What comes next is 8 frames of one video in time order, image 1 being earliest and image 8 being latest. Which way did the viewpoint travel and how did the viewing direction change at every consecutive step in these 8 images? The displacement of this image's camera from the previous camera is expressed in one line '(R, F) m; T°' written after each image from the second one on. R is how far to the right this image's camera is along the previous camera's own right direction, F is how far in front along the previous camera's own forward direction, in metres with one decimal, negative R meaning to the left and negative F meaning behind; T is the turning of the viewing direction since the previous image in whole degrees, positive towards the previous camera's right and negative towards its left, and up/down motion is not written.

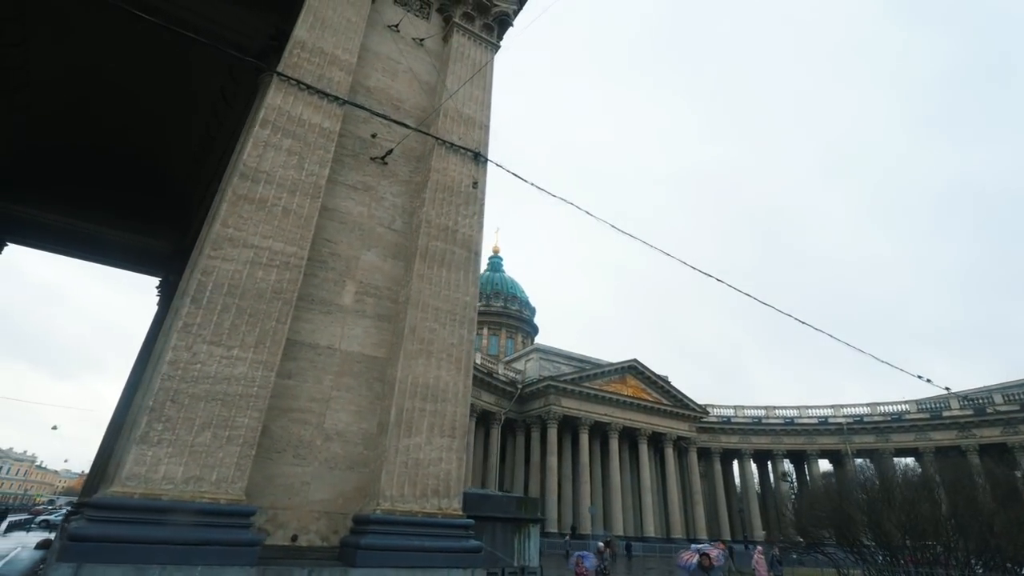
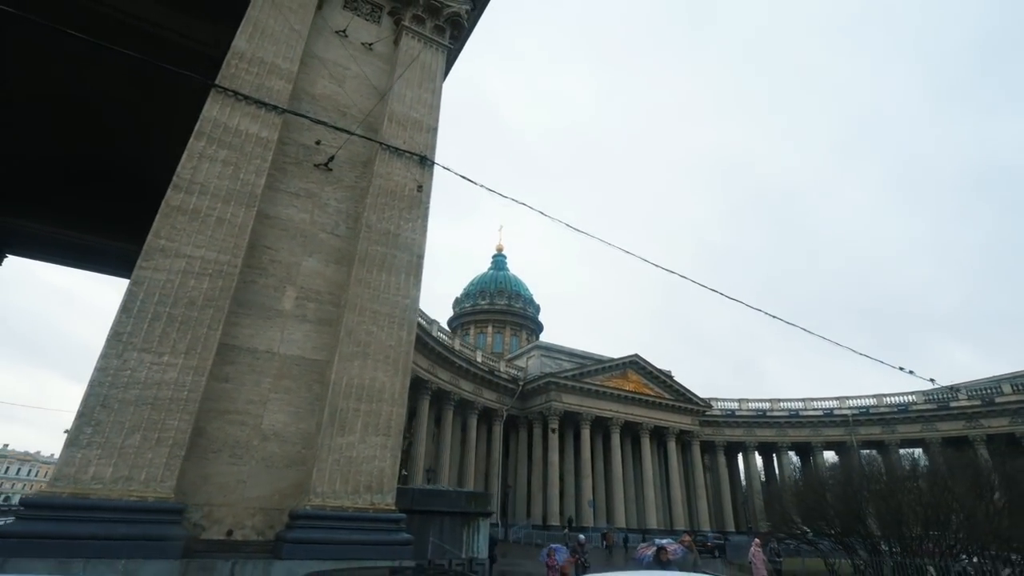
(+1.3, -0.2) m; -1°
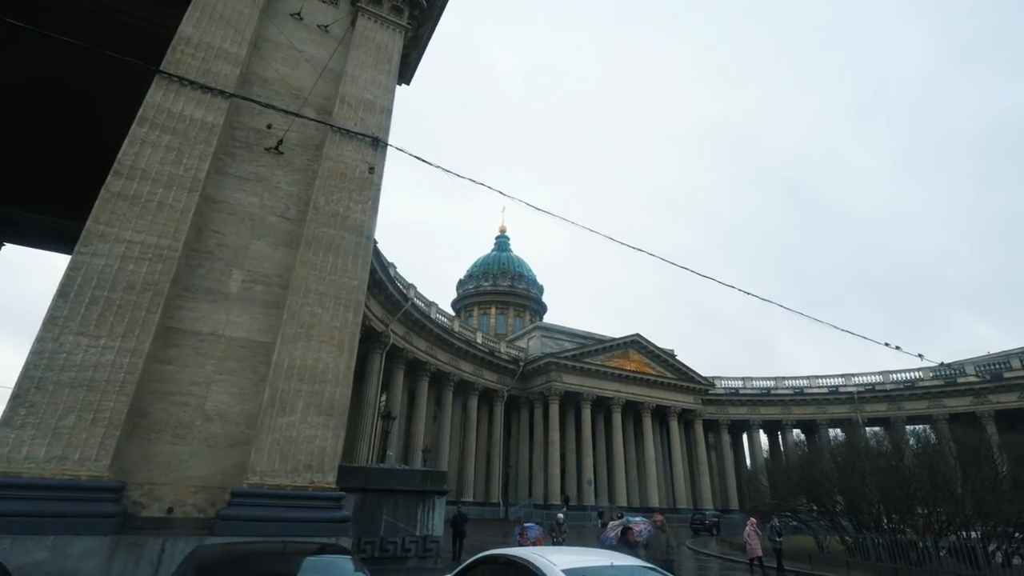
(+1.2, 0.0) m; -1°
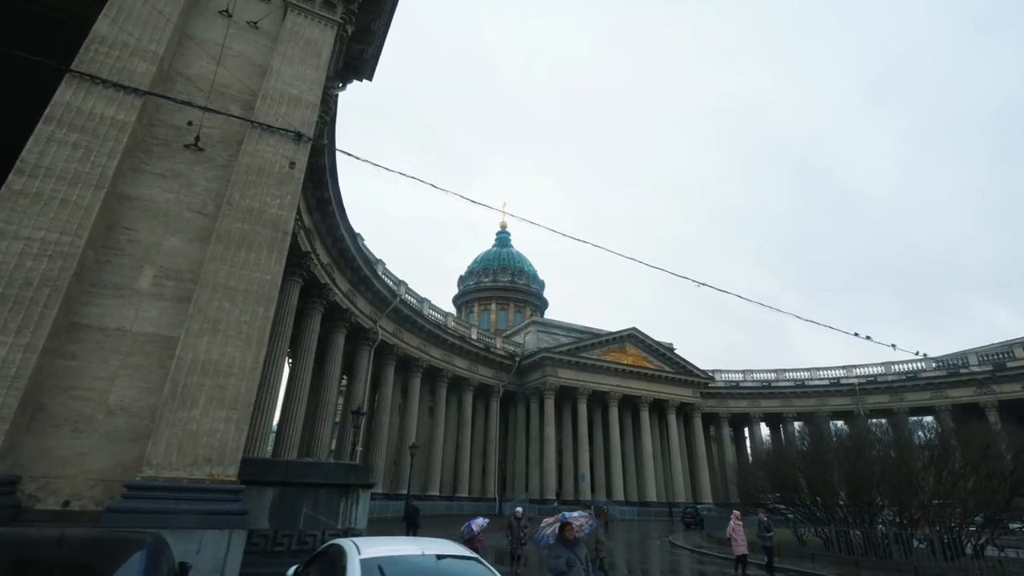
(+1.8, +0.1) m; -1°
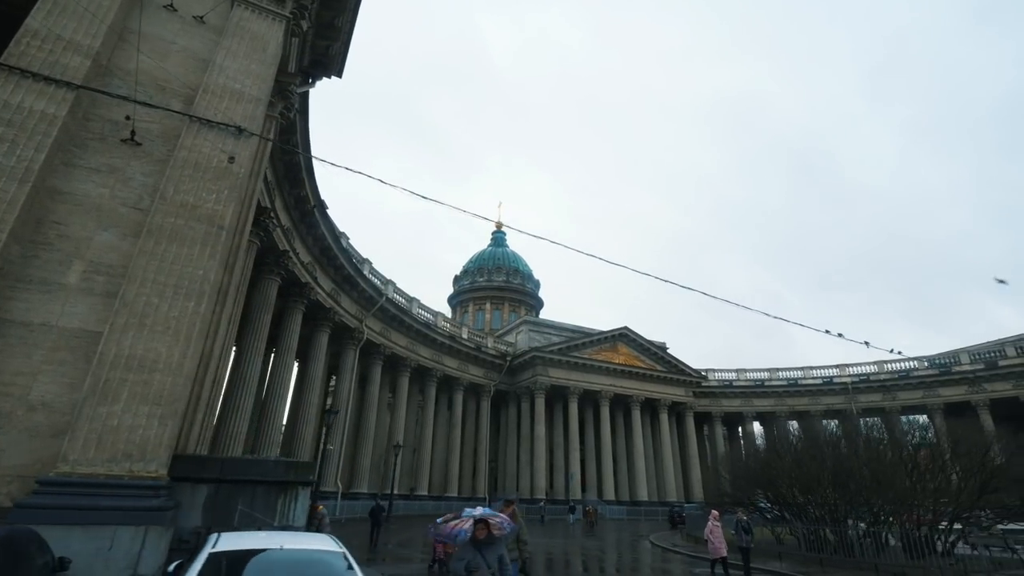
(+1.3, +0.1) m; 0°
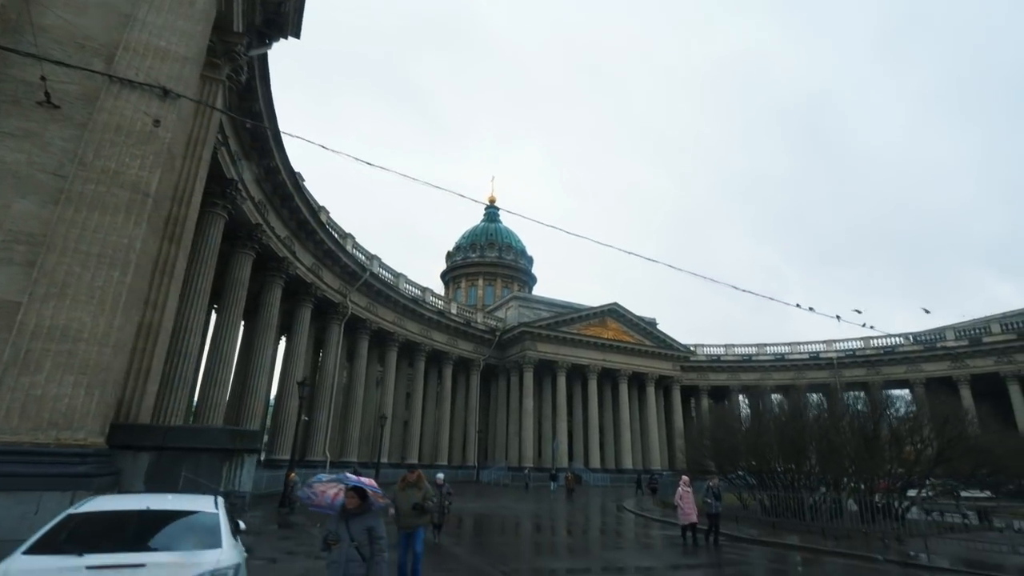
(+1.2, 0.0) m; 0°
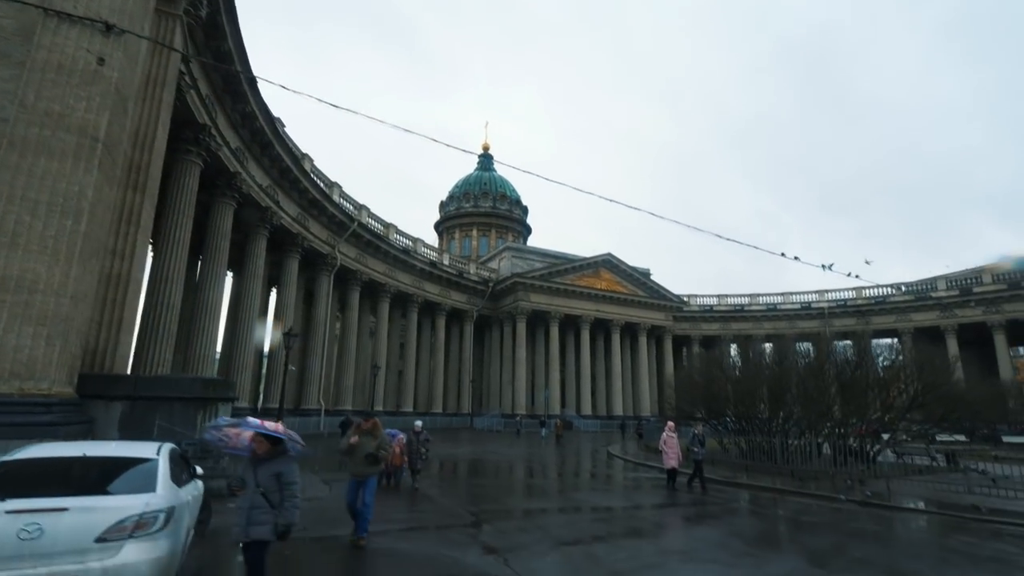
(+0.6, +0.2) m; 0°
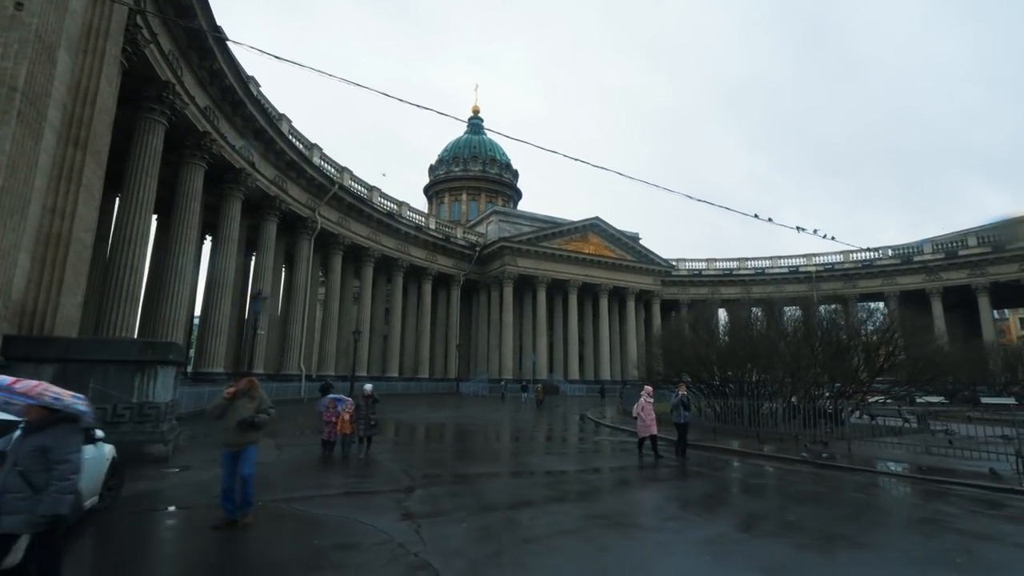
(+0.9, +0.4) m; +1°
